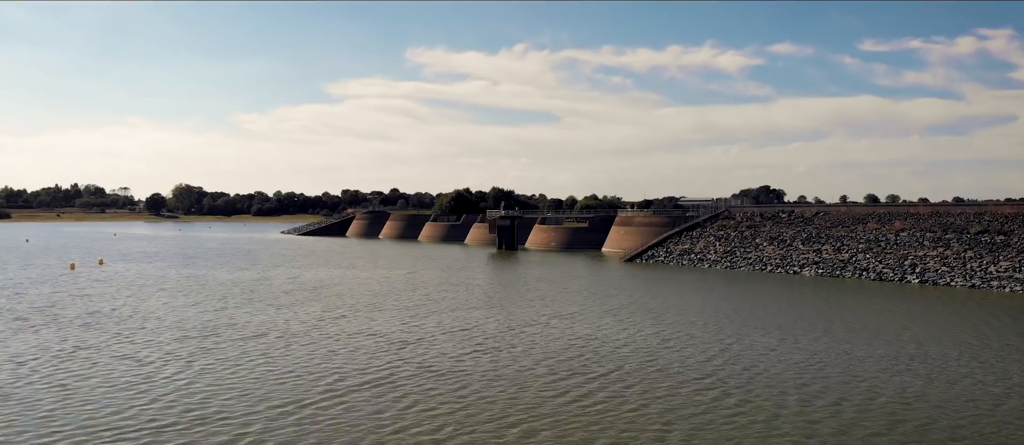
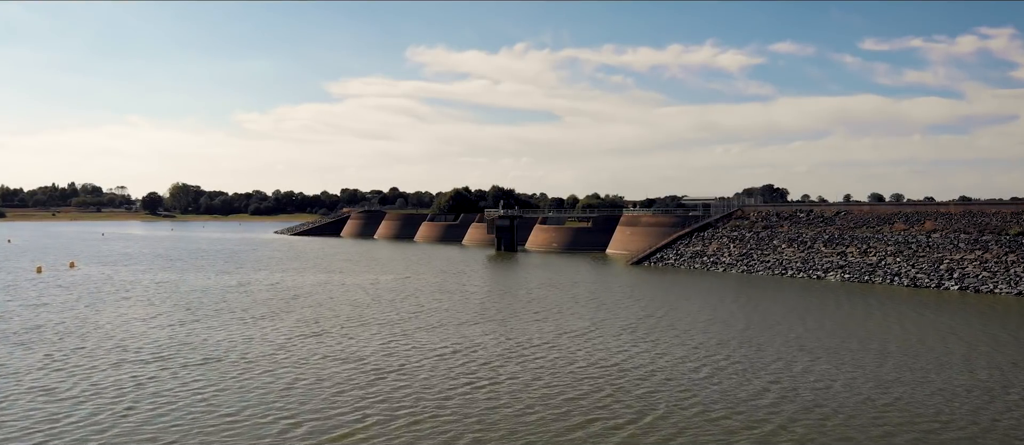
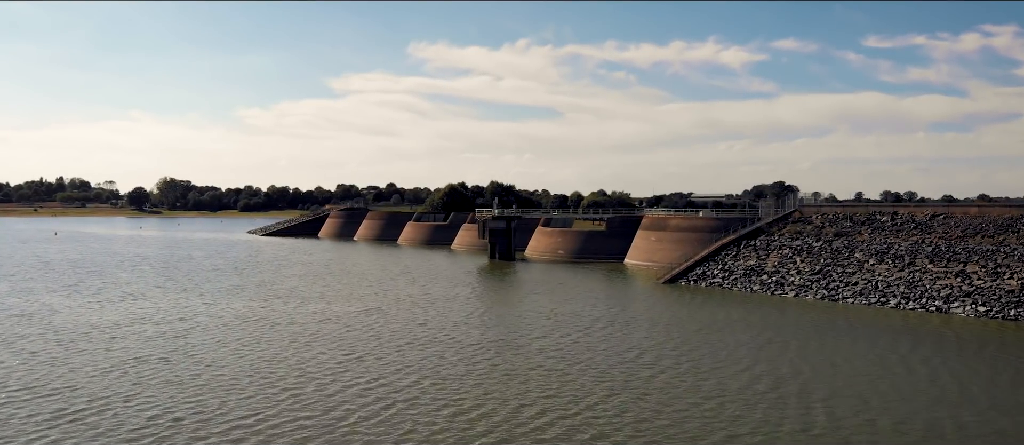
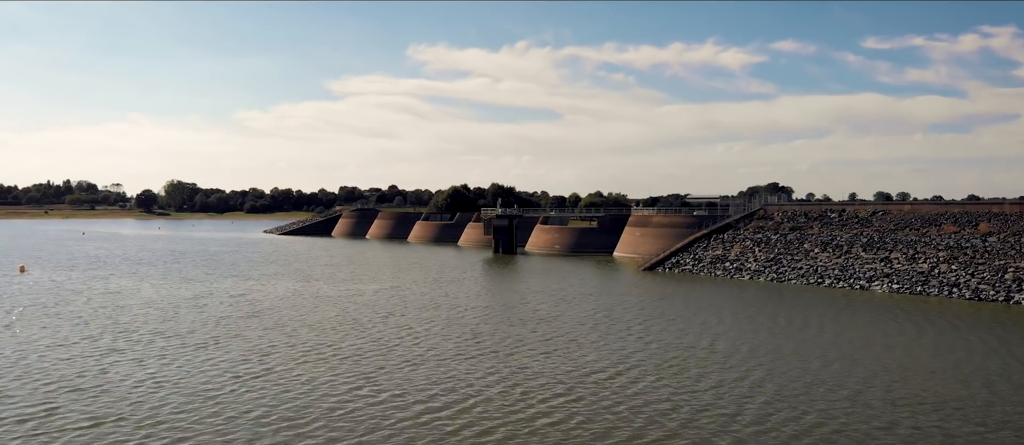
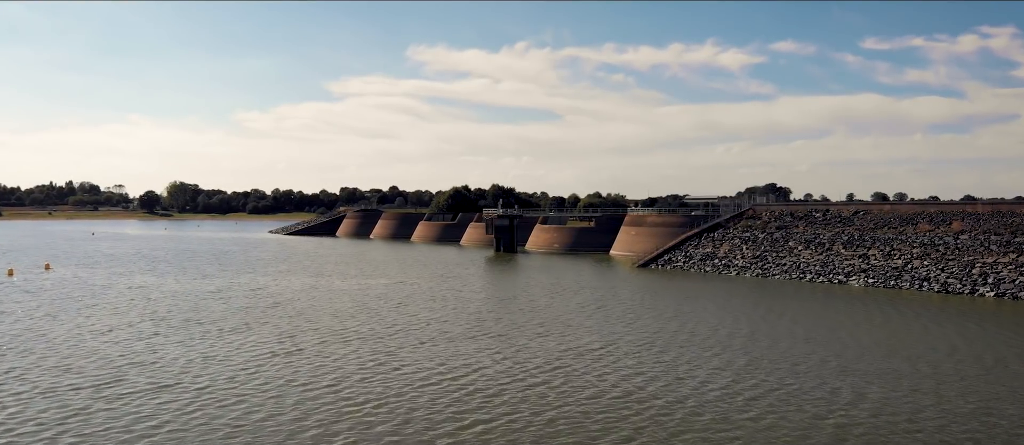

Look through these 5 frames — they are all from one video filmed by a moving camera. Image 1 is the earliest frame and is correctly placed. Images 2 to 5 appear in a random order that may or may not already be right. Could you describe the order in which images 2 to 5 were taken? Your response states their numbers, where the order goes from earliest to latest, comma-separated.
2, 5, 4, 3
